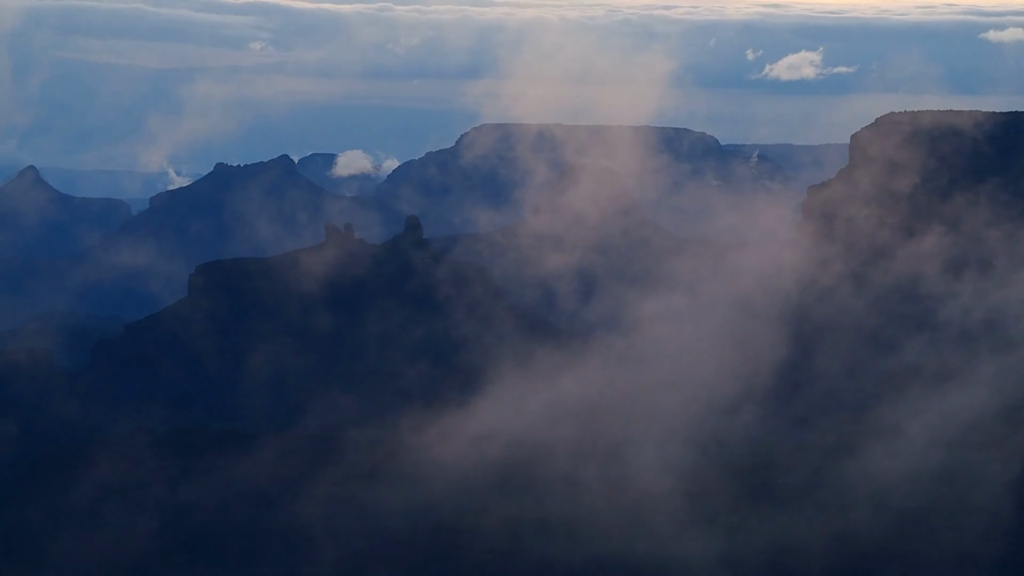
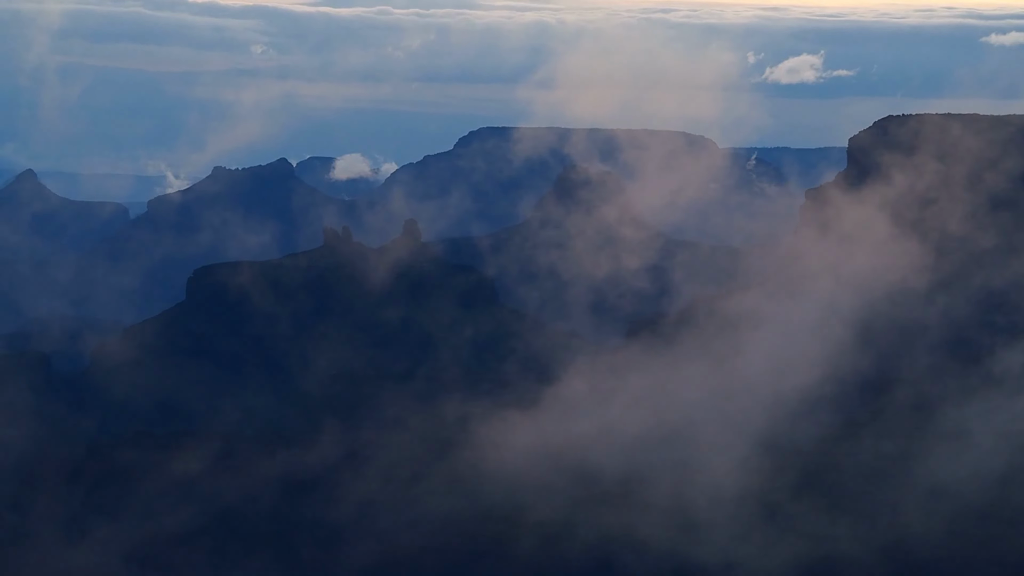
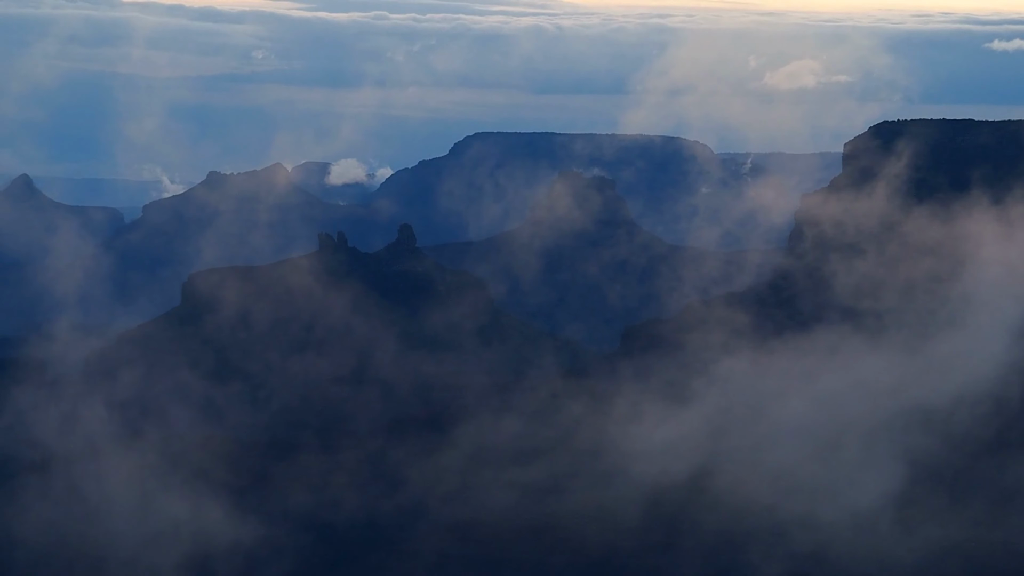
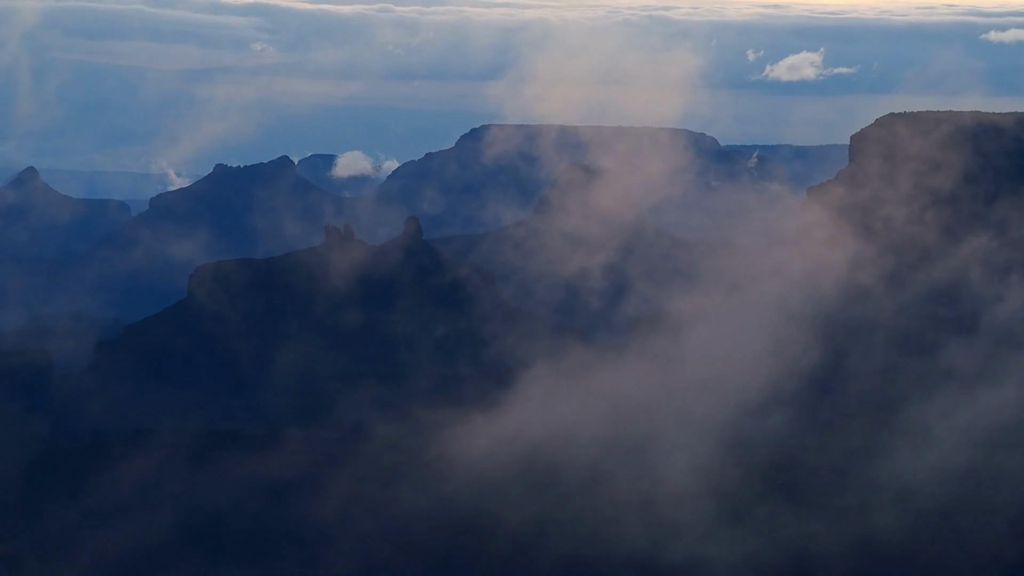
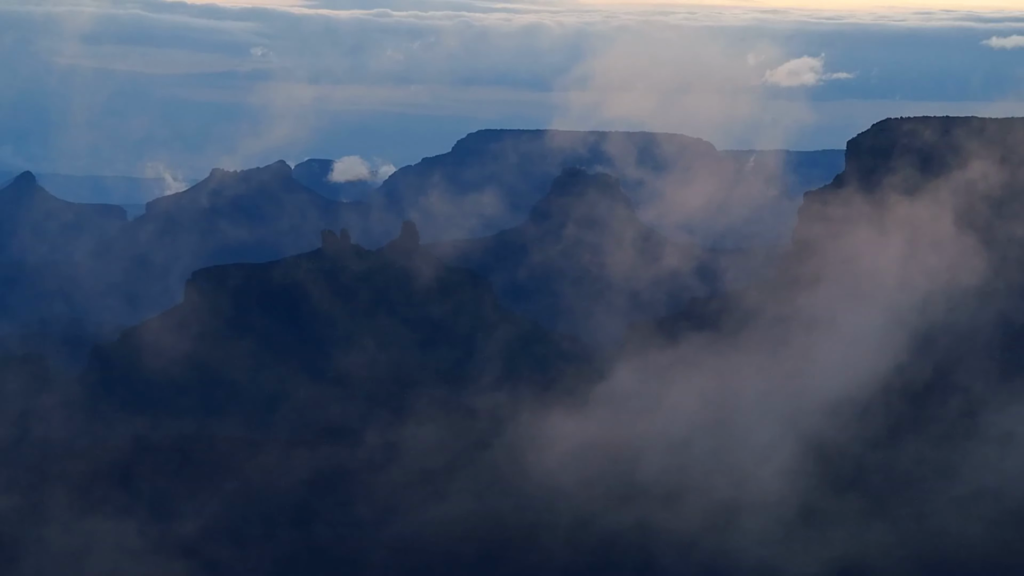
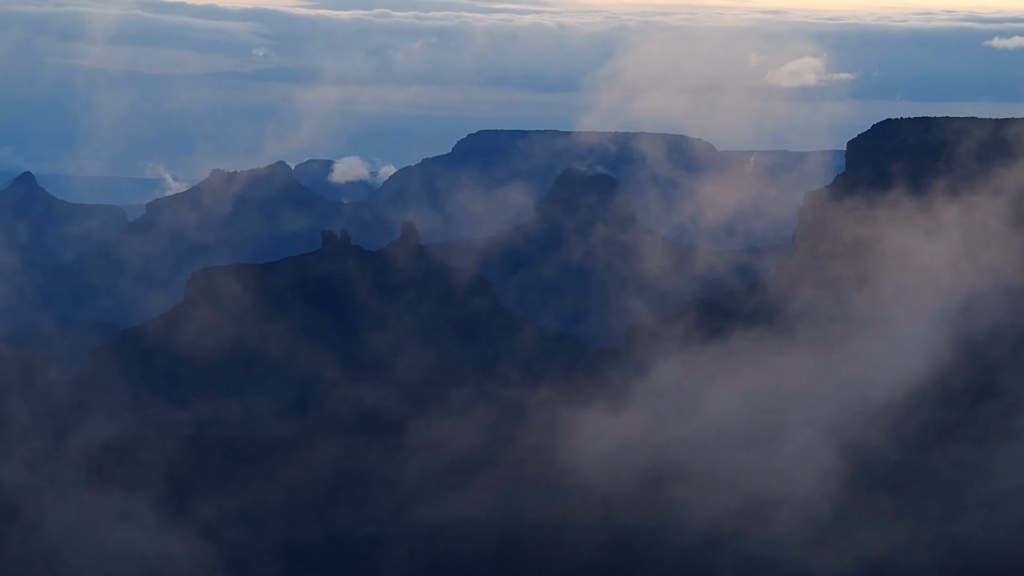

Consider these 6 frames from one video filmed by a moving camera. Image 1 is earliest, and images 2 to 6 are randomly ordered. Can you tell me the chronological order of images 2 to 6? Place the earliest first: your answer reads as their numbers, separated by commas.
4, 2, 5, 6, 3
